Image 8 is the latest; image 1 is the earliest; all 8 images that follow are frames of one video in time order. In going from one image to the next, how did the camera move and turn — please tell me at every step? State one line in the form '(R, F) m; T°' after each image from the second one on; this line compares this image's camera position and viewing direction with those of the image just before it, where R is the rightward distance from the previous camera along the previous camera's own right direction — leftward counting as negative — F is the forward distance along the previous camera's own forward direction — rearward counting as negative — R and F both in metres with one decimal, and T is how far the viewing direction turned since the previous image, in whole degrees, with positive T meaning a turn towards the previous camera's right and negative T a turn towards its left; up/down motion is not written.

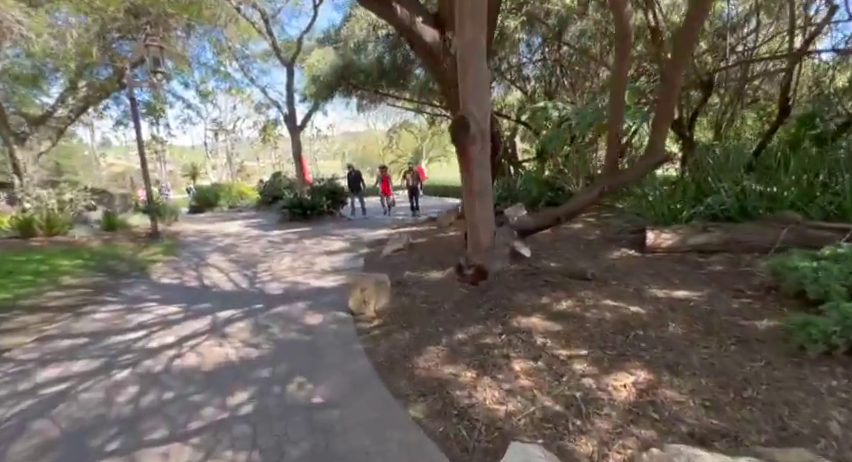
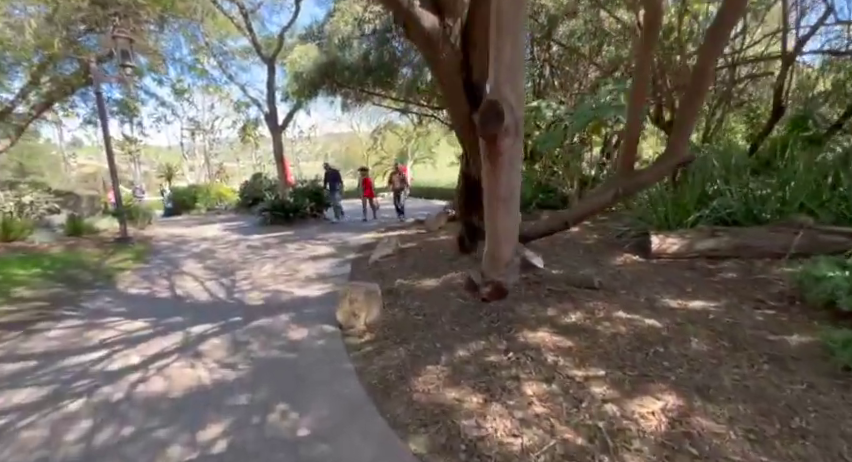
(-0.1, +0.3) m; +2°
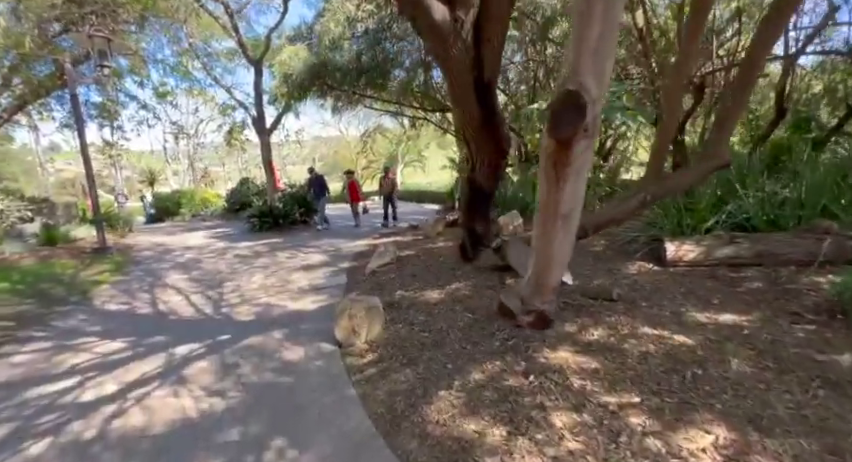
(-0.1, +0.3) m; +2°
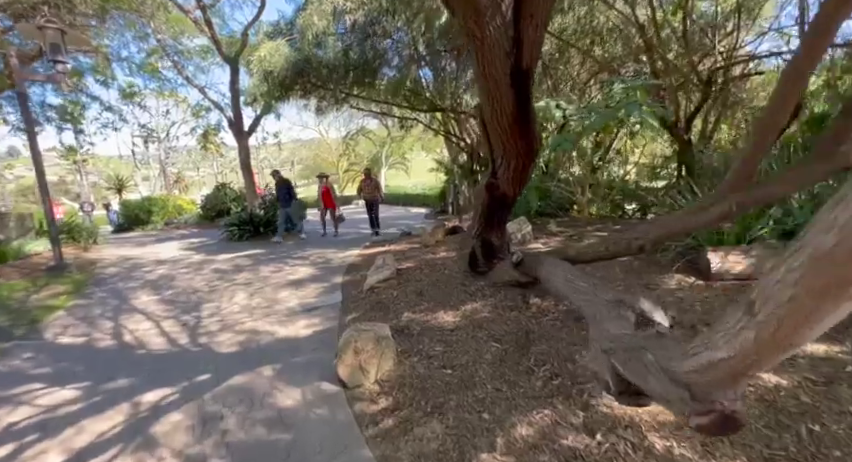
(-0.3, +0.6) m; +3°
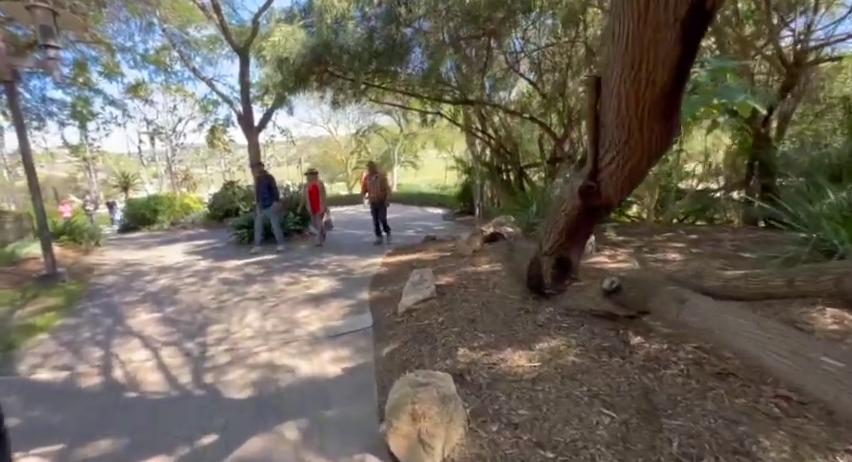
(-0.4, +0.8) m; -1°
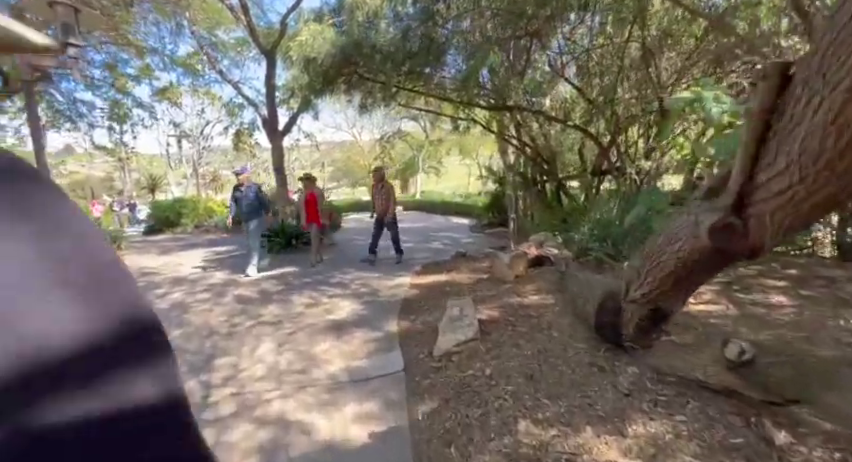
(-0.2, +0.7) m; -3°
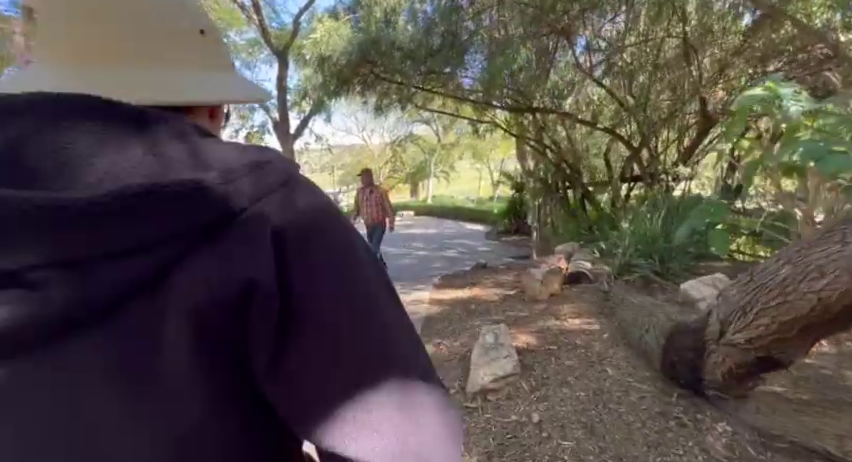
(-0.2, +0.5) m; -1°
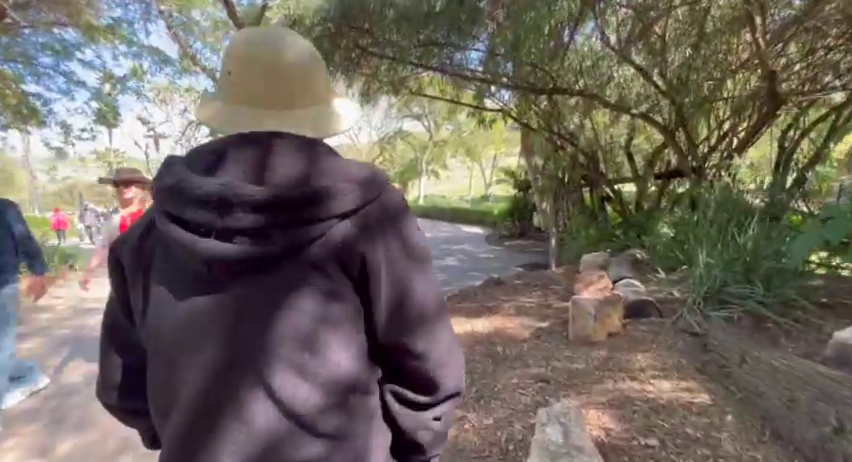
(-0.2, +1.4) m; +2°
